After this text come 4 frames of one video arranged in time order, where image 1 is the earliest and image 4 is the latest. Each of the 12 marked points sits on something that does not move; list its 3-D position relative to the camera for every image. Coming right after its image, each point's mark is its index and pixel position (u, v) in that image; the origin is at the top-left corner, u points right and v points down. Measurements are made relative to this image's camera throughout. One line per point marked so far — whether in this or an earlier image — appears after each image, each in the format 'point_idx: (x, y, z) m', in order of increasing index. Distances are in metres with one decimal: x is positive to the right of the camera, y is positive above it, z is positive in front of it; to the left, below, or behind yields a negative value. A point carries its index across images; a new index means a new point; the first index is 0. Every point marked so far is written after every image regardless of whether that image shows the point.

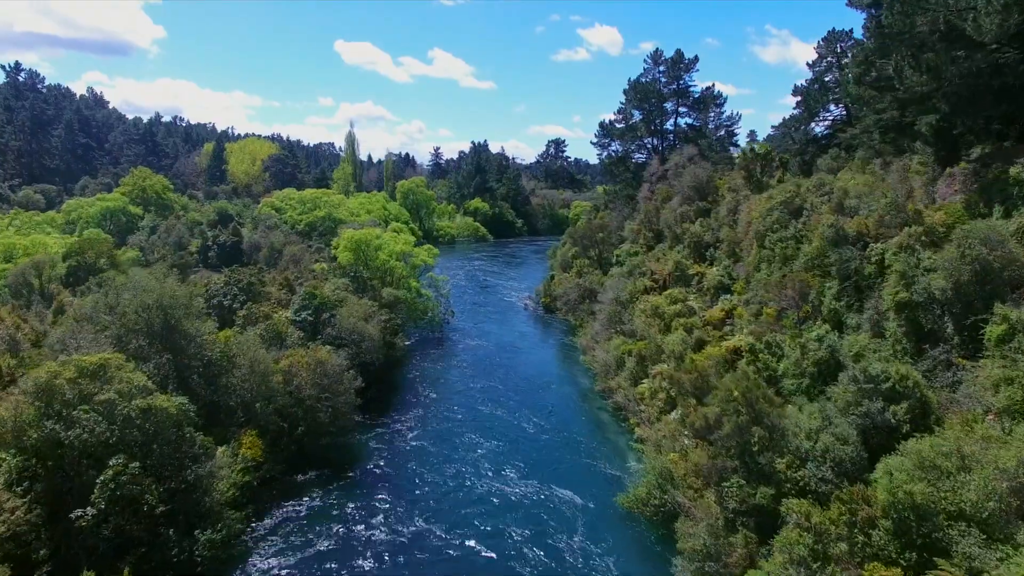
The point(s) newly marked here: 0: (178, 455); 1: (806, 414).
0: (-9.0, -4.5, +17.1) m
1: (+8.3, -3.5, +17.8) m
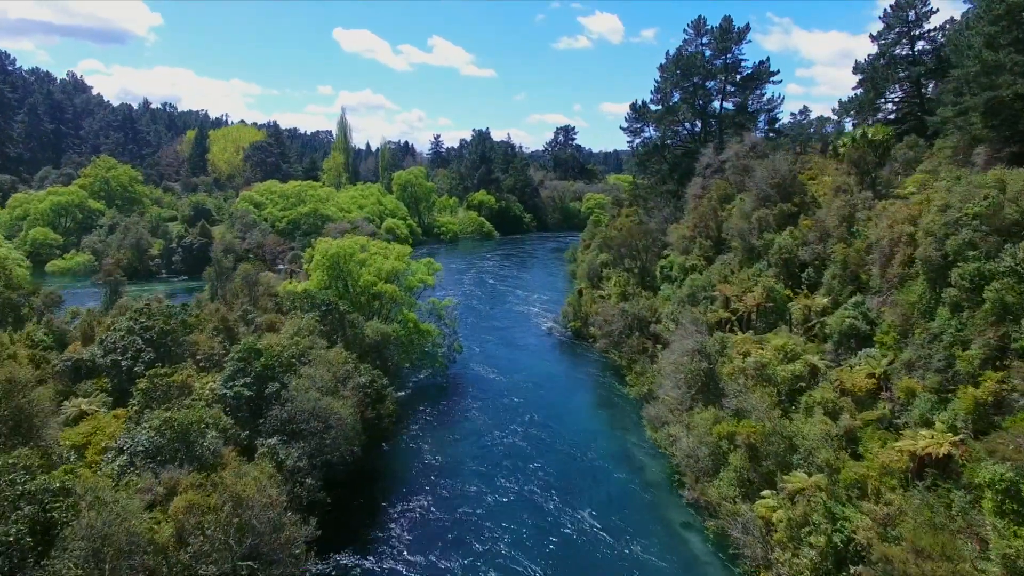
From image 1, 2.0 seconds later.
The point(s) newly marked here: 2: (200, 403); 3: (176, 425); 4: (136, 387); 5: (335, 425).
0: (-7.6, -6.5, +6.7) m
1: (+9.6, -5.5, +7.5) m
2: (-9.3, -3.4, +18.9) m
3: (-8.8, -3.6, +16.5) m
4: (-11.7, -3.0, +19.7) m
5: (-5.5, -4.2, +19.7) m
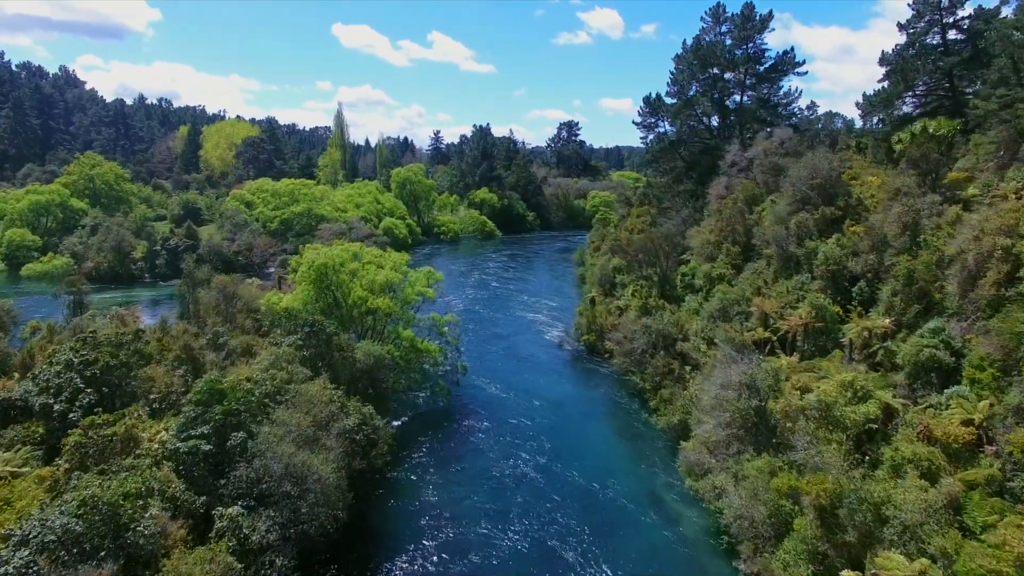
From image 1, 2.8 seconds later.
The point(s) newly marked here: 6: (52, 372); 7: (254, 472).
0: (-7.2, -7.3, +3.1) m
1: (+10.1, -6.3, +3.8) m
2: (-8.8, -4.2, +15.3) m
3: (-8.3, -4.3, +12.8) m
4: (-11.2, -3.8, +16.0) m
5: (-5.0, -5.0, +16.0) m
6: (-13.1, -2.4, +18.0) m
7: (-6.4, -4.6, +15.7) m
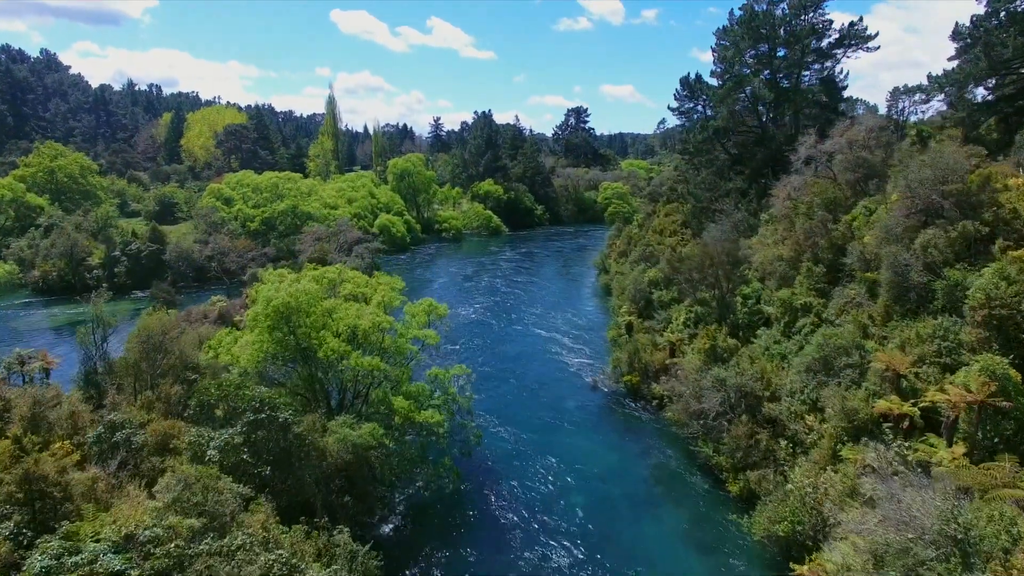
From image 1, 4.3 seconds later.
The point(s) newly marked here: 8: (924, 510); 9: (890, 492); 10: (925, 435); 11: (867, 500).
0: (-6.1, -9.4, -4.8) m
1: (+11.2, -8.4, -4.1) m
2: (-7.8, -6.1, +7.3) m
3: (-7.2, -6.3, +4.9) m
4: (-10.1, -5.7, +8.1) m
5: (-3.9, -6.8, +8.1) m
6: (-12.0, -4.2, +10.1) m
7: (-5.3, -6.4, +7.7) m
8: (+8.8, -4.7, +13.6) m
9: (+8.9, -4.8, +15.1) m
10: (+12.1, -4.3, +18.8) m
11: (+8.6, -5.0, +15.8) m
